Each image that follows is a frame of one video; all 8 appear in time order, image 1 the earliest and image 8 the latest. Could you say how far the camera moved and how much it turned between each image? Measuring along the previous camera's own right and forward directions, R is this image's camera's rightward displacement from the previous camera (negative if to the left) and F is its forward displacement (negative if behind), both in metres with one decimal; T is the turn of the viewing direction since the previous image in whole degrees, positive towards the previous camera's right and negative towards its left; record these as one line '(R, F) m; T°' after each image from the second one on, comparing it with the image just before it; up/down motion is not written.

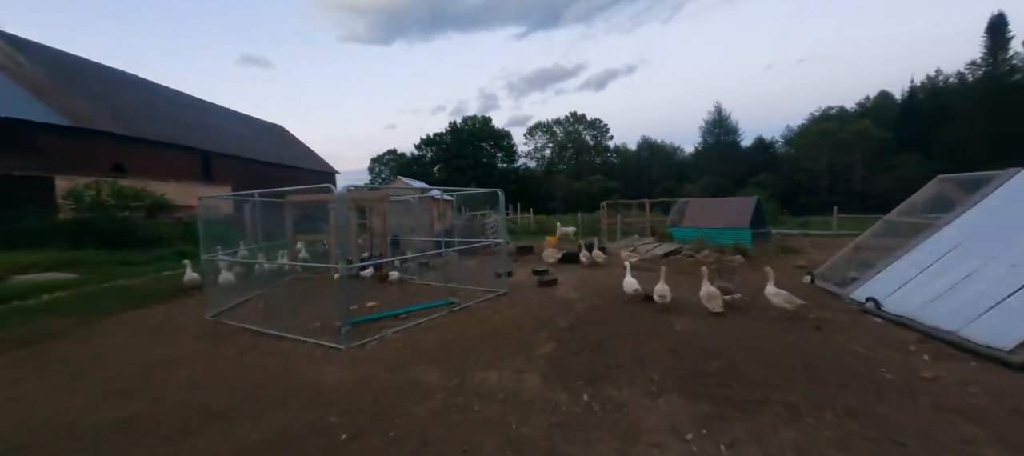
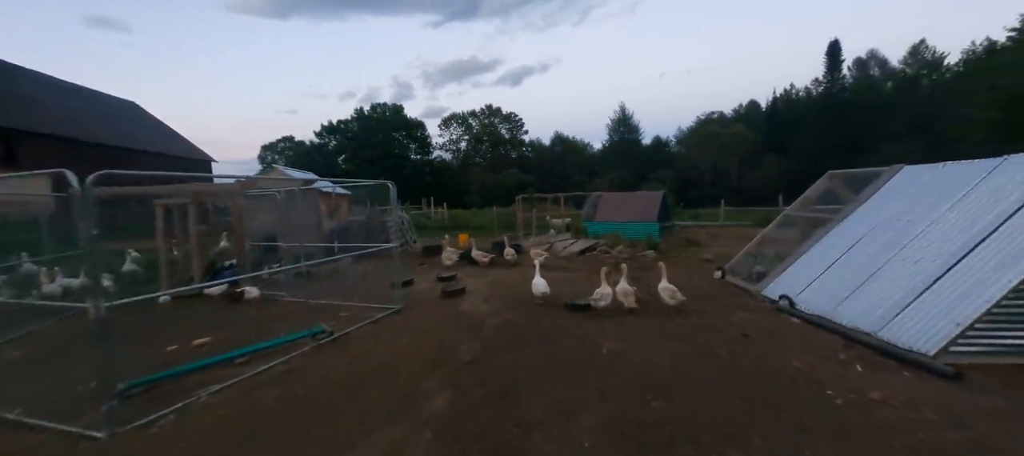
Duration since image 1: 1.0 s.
(+0.3, +1.2) m; +12°
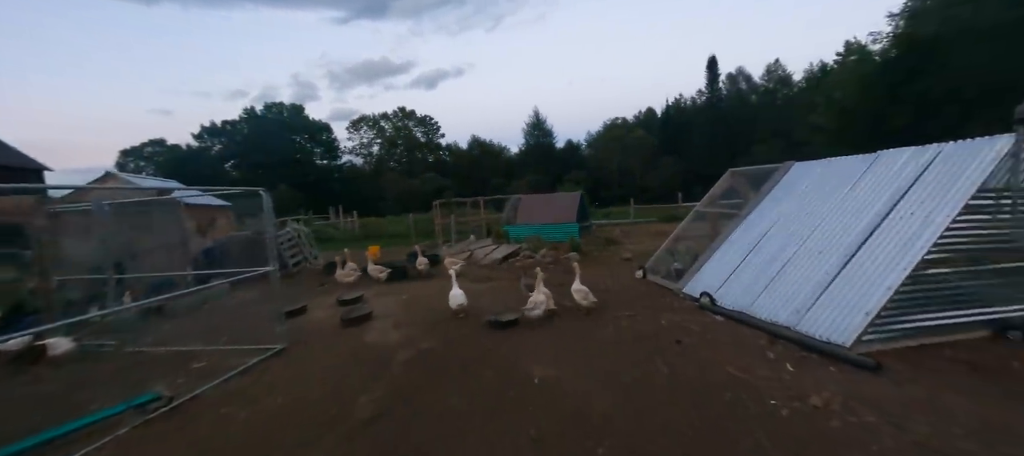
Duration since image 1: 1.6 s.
(+0.1, +0.8) m; +11°
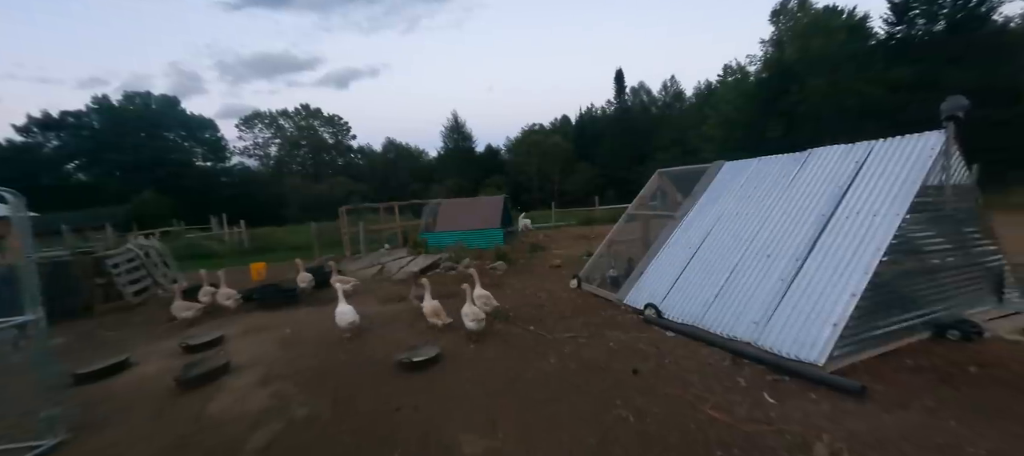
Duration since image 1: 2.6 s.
(0.0, +1.2) m; +11°
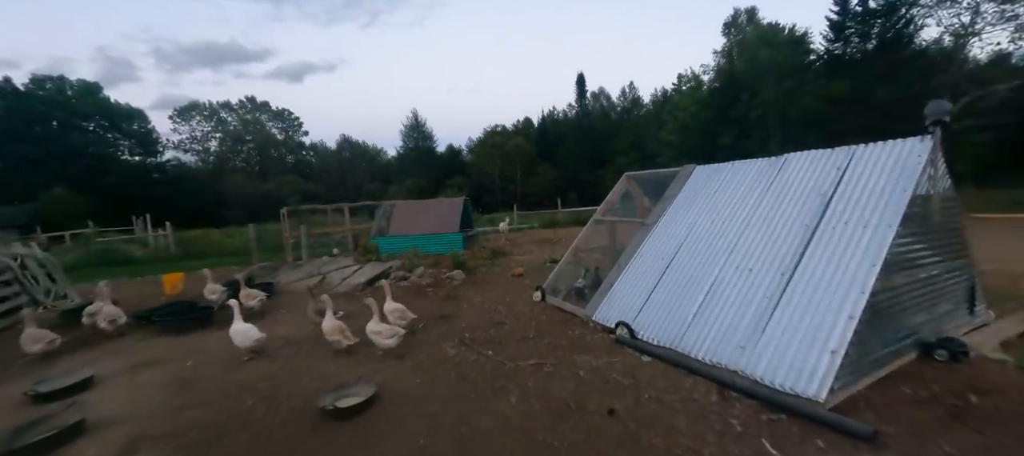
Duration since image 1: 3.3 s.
(+0.1, +0.8) m; +5°
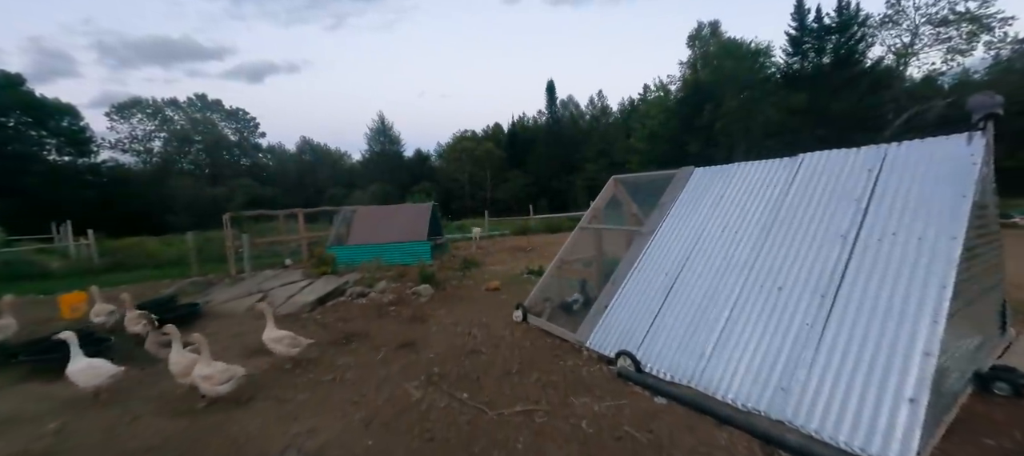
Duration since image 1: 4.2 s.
(-0.1, +1.0) m; +4°
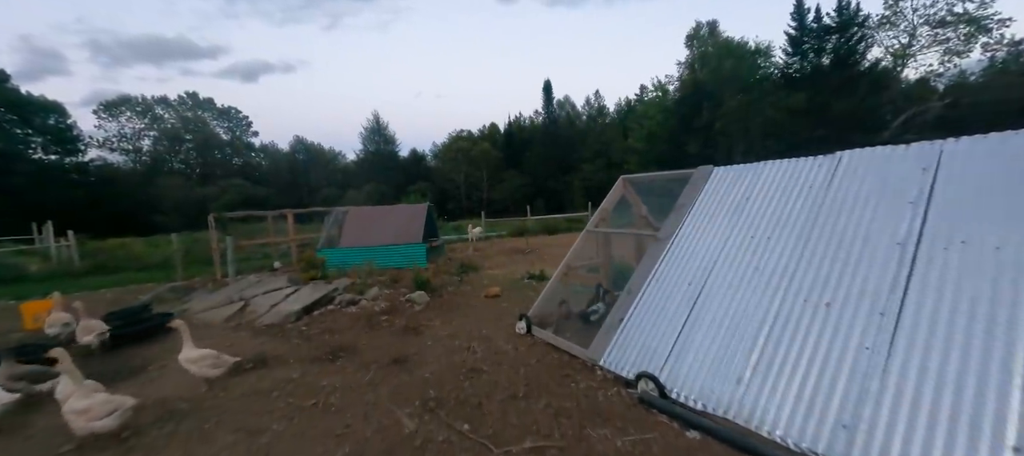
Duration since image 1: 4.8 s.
(-0.1, +0.6) m; +1°
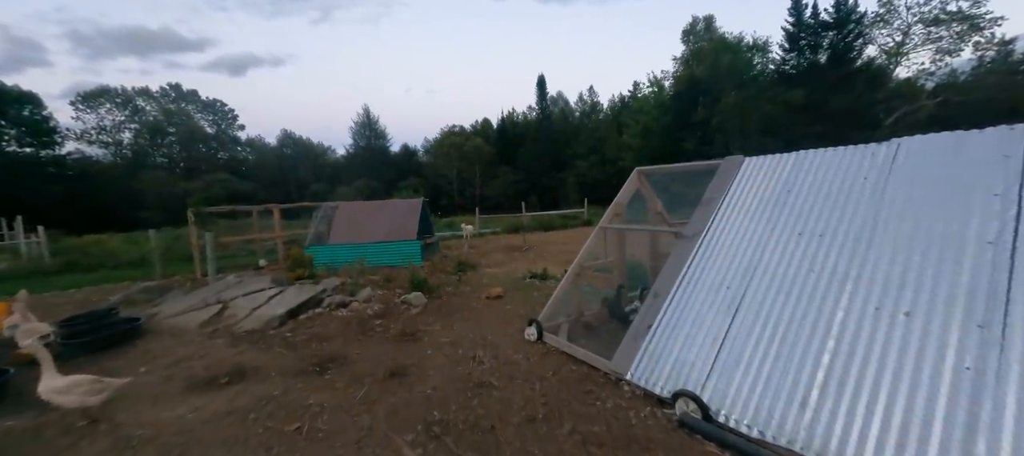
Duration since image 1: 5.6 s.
(-0.2, +0.6) m; +1°
